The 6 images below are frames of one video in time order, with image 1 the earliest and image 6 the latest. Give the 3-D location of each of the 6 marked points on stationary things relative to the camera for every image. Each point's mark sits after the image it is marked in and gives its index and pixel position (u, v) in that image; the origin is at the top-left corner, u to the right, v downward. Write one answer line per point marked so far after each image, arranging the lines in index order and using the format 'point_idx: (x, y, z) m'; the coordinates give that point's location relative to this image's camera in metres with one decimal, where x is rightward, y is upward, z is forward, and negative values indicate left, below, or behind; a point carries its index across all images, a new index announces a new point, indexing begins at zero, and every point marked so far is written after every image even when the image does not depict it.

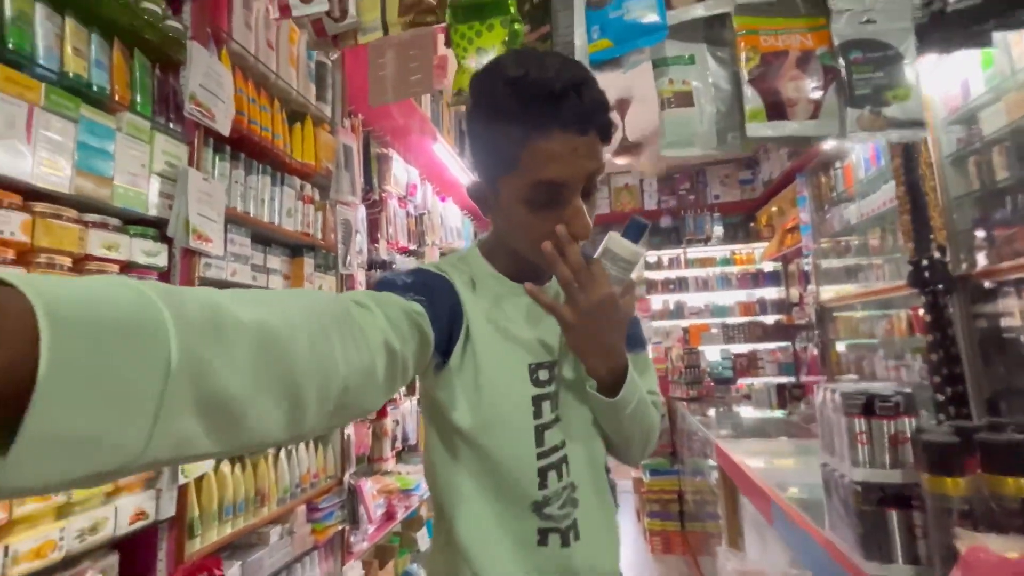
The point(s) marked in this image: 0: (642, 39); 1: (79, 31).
0: (+0.2, +0.4, +0.7) m
1: (-1.0, +0.6, +1.0) m
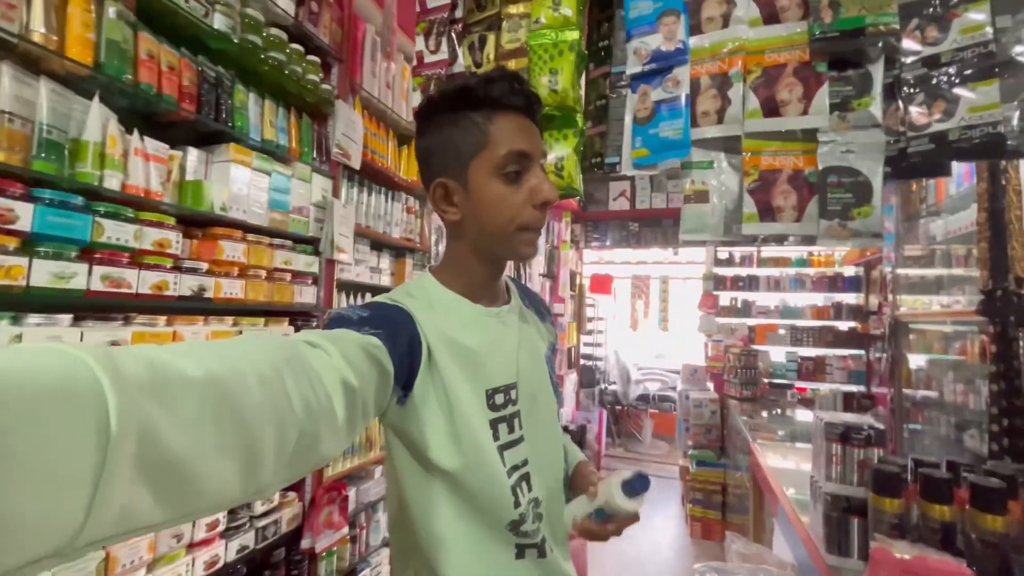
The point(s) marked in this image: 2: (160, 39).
0: (+0.3, +0.3, +1.0) m
1: (-0.8, +0.6, +1.4) m
2: (-0.9, +0.6, +1.1) m
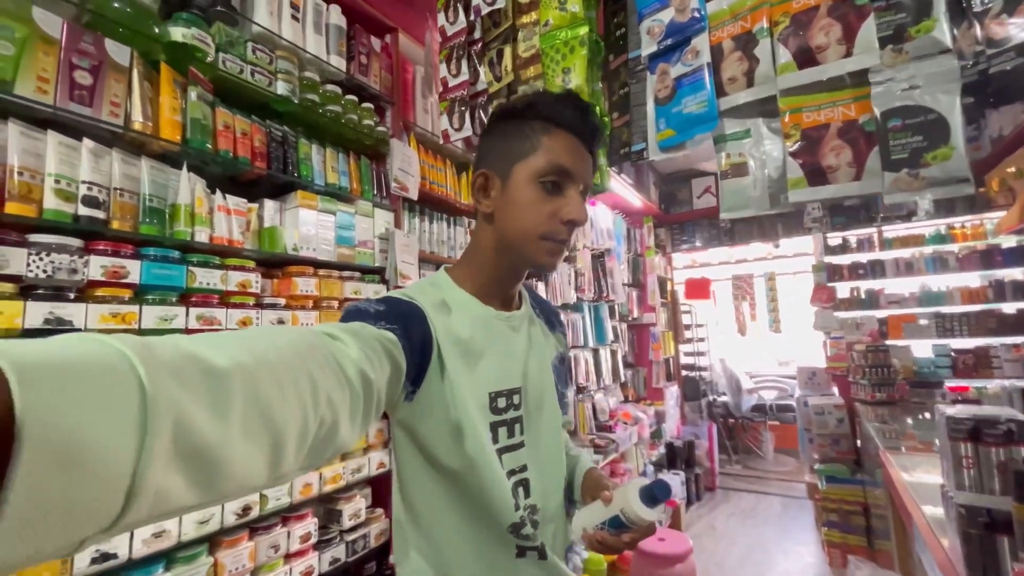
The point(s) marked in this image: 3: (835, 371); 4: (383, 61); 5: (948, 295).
0: (+0.4, +0.3, +0.9) m
1: (-0.6, +0.5, +1.6) m
2: (-0.8, +0.5, +1.3) m
3: (+2.9, -0.7, +4.0) m
4: (-0.5, +0.9, +1.8) m
5: (+3.6, -0.1, +3.7) m
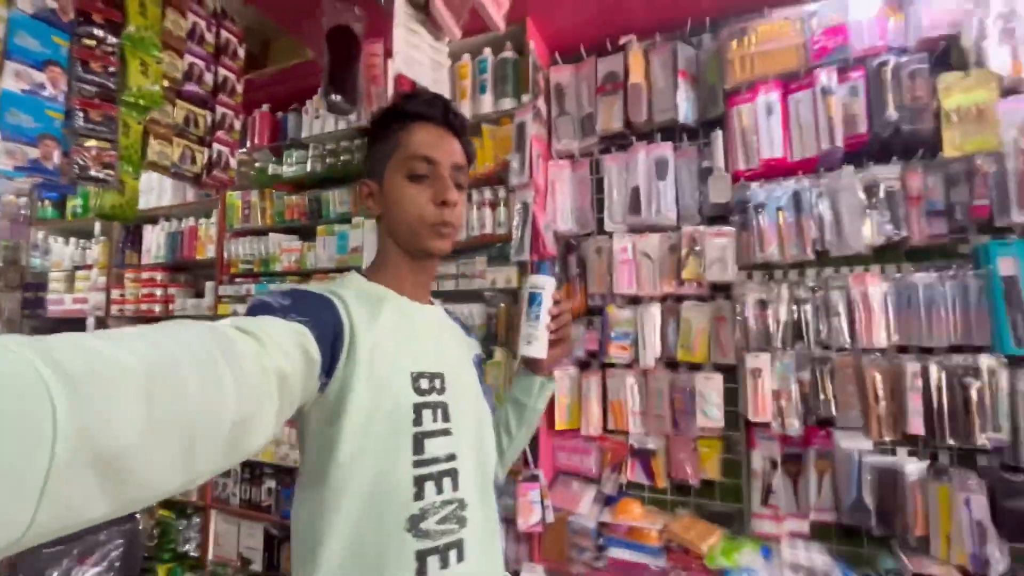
0: (-1.3, +0.3, +1.2) m
1: (-0.9, +0.5, +2.3) m
2: (-1.2, +0.5, +2.4) m
3: (+2.3, -0.3, -0.7) m
4: (-0.7, +0.9, +2.2) m
5: (+2.0, +0.4, -1.4) m
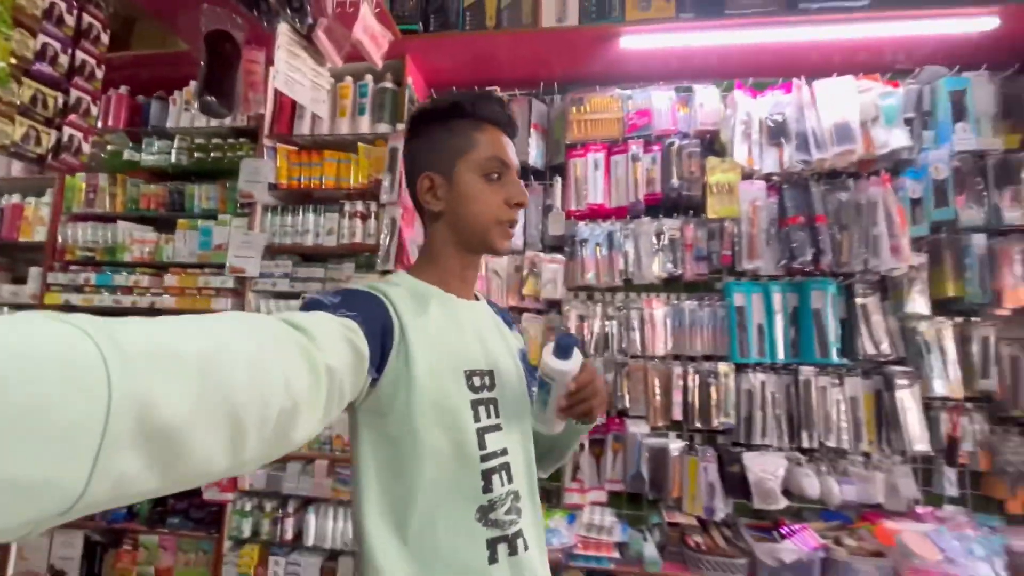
0: (-1.7, +0.4, +1.1) m
1: (-1.5, +0.5, +2.3) m
2: (-1.9, +0.5, +2.4) m
3: (+2.2, -0.4, +0.1) m
4: (-1.3, +1.0, +2.3) m
5: (+2.2, +0.3, -0.6) m
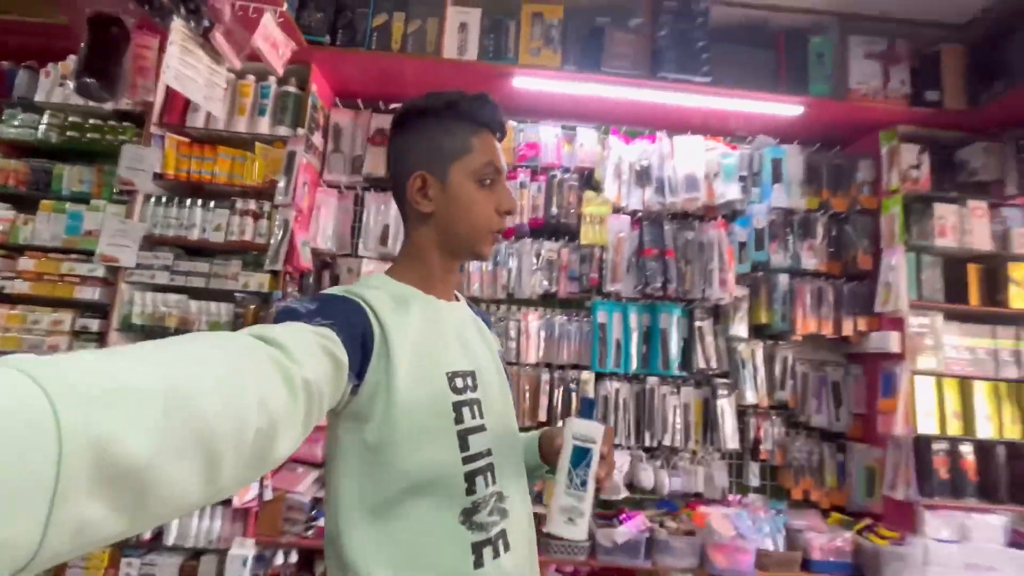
0: (-2.1, +0.5, +0.9) m
1: (-2.0, +0.6, +2.2) m
2: (-2.4, +0.6, +2.2) m
3: (+1.9, -0.6, +0.6) m
4: (-1.8, +1.0, +2.2) m
5: (+2.1, +0.1, -0.1) m
